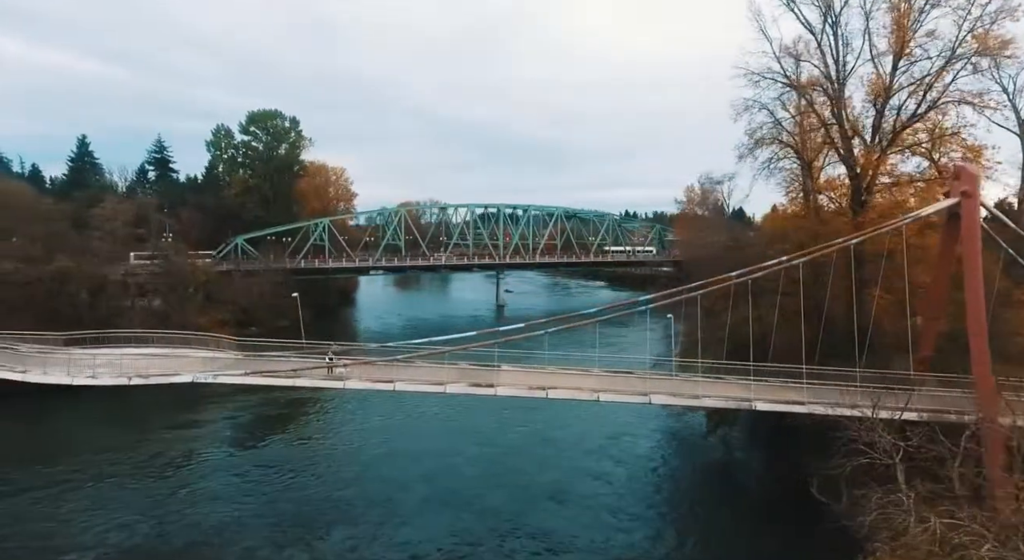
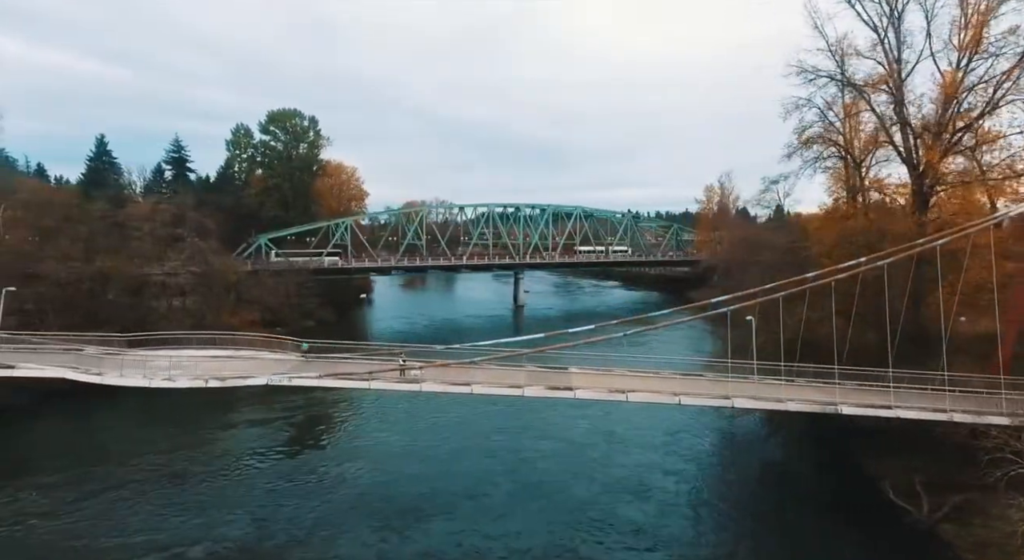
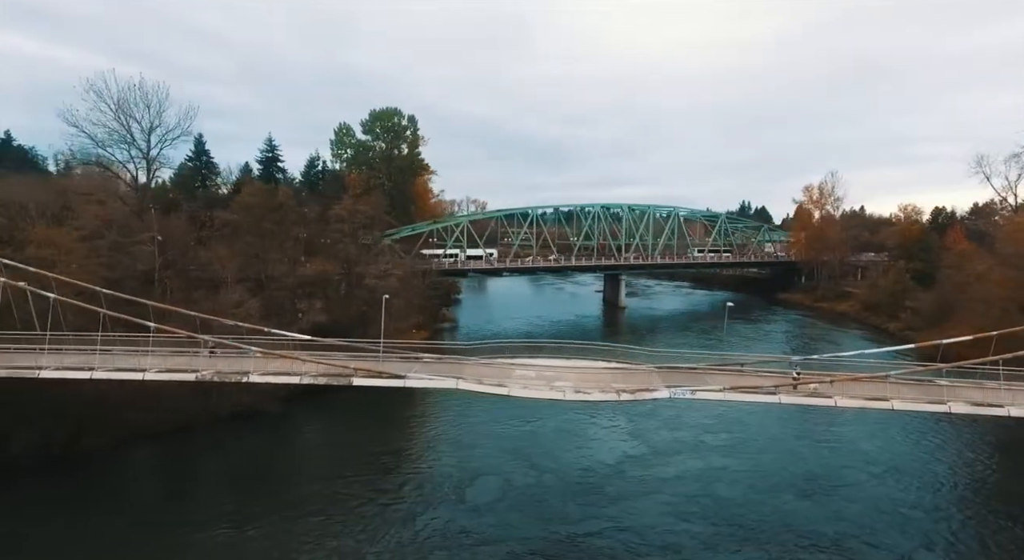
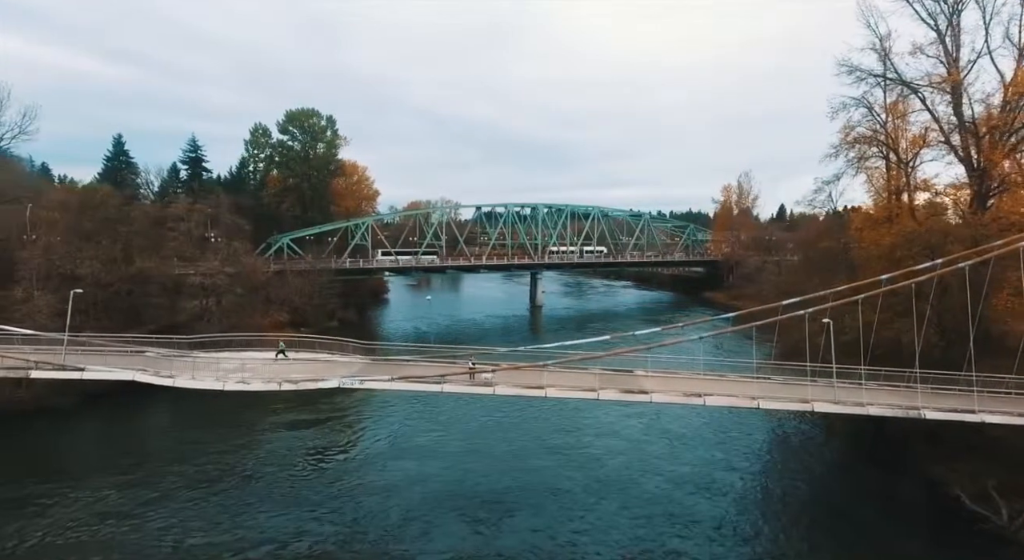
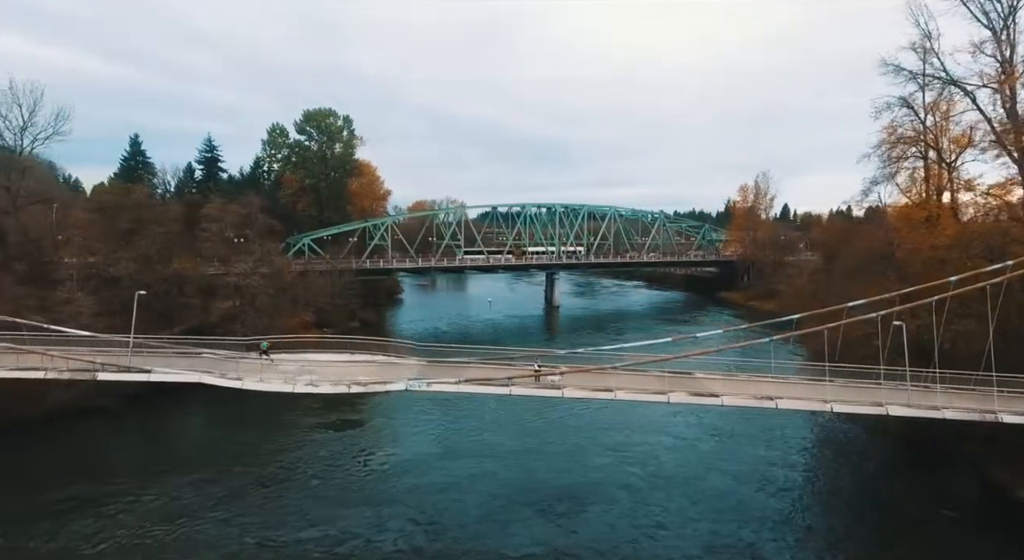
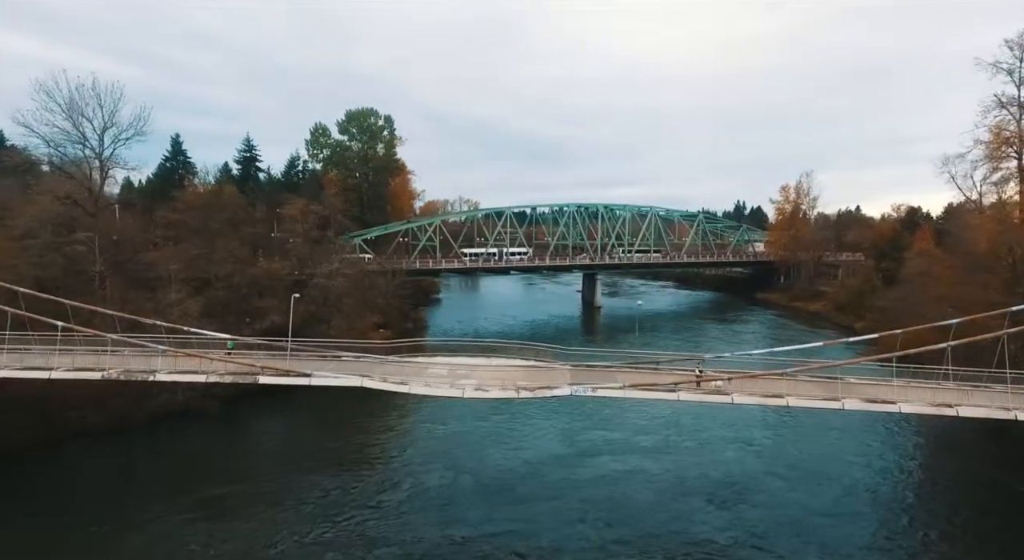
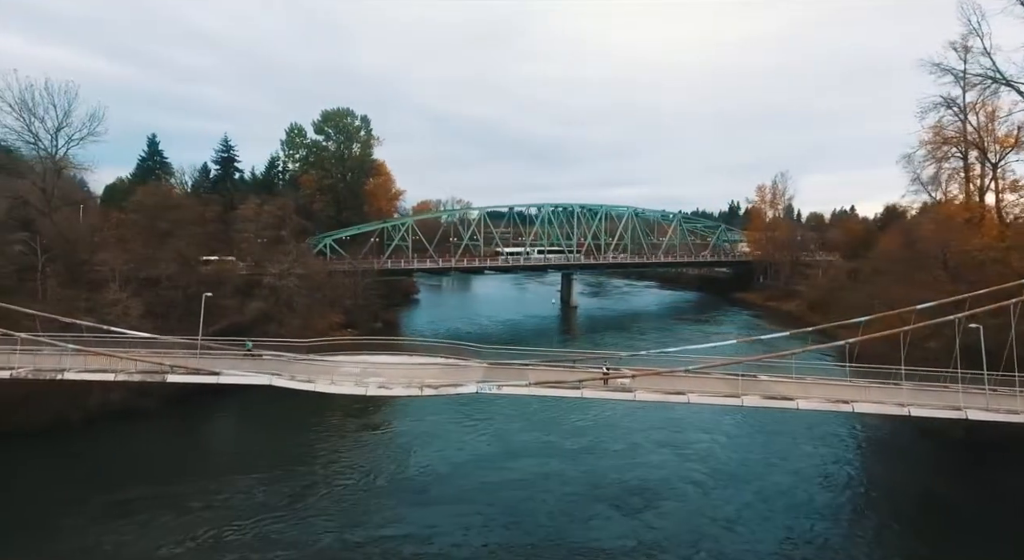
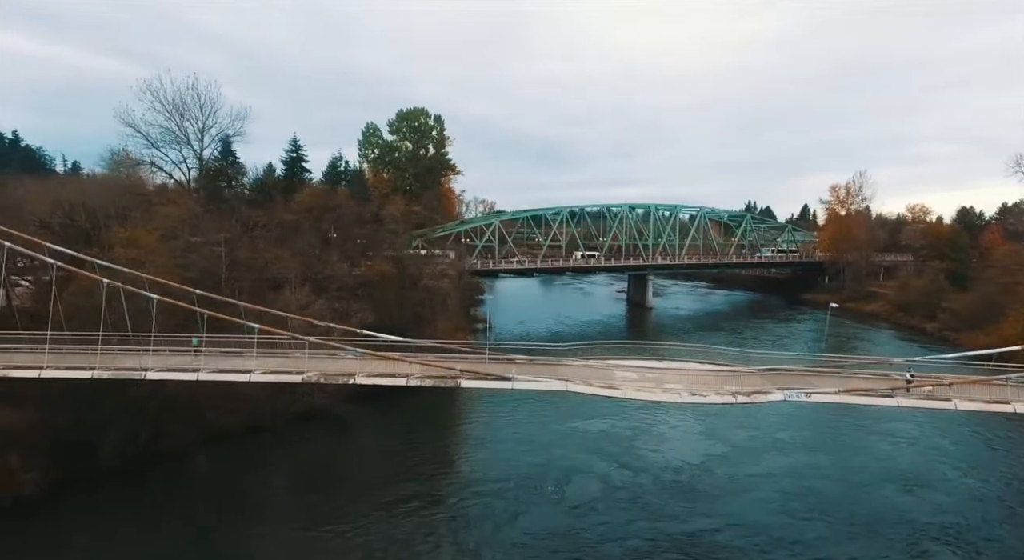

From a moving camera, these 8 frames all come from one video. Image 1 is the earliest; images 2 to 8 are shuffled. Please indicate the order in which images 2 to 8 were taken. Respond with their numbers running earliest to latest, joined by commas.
2, 4, 5, 7, 6, 3, 8
